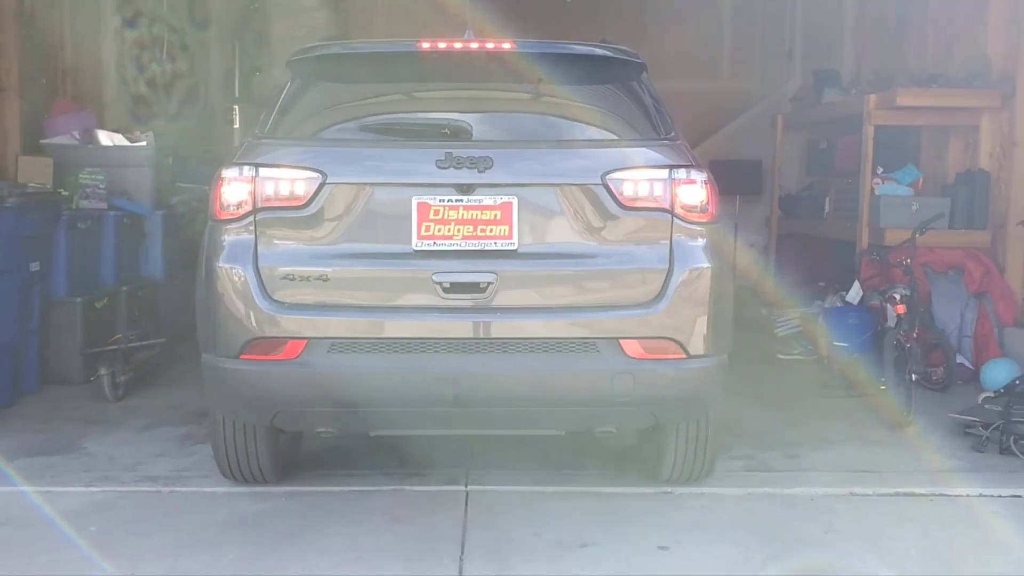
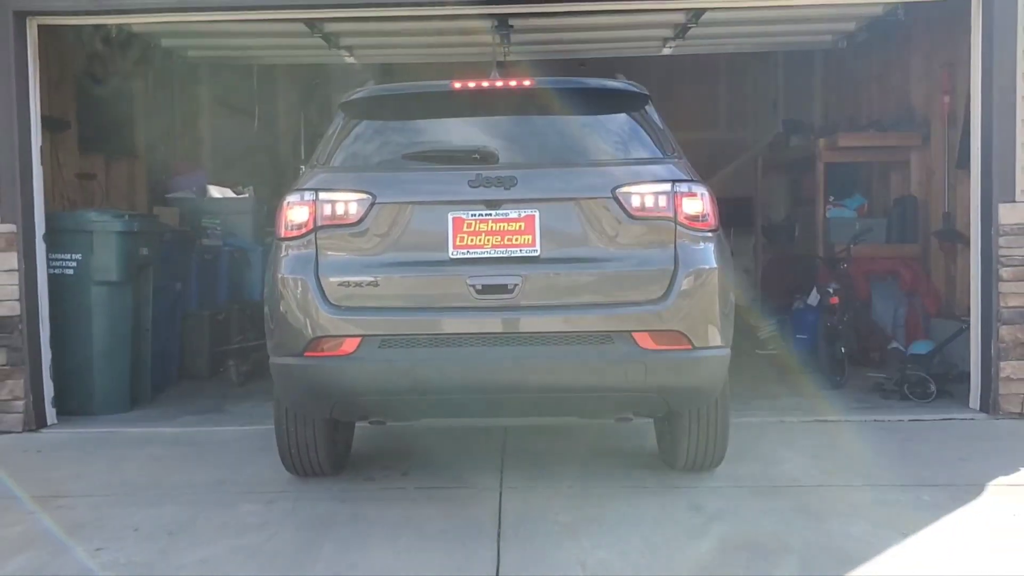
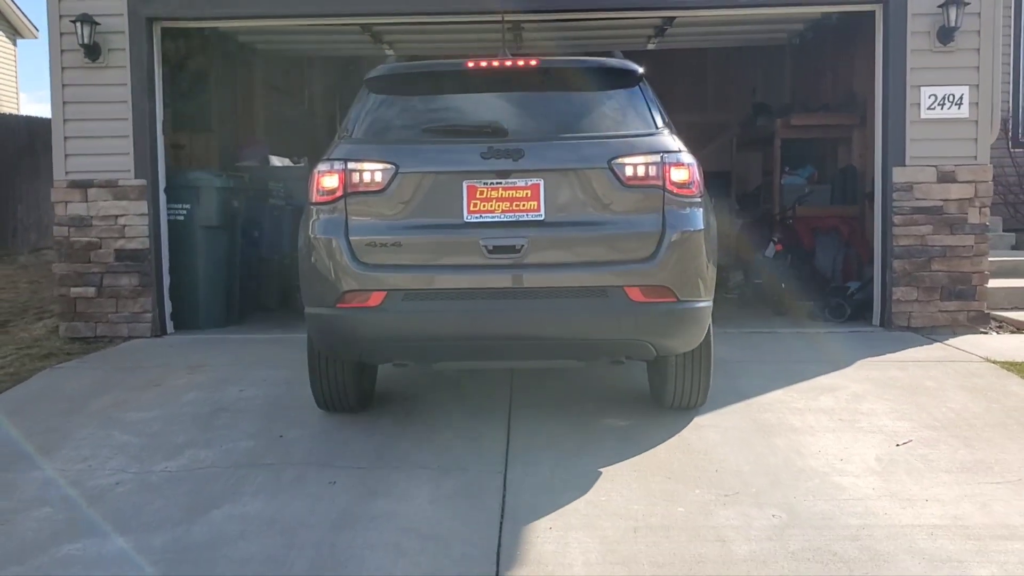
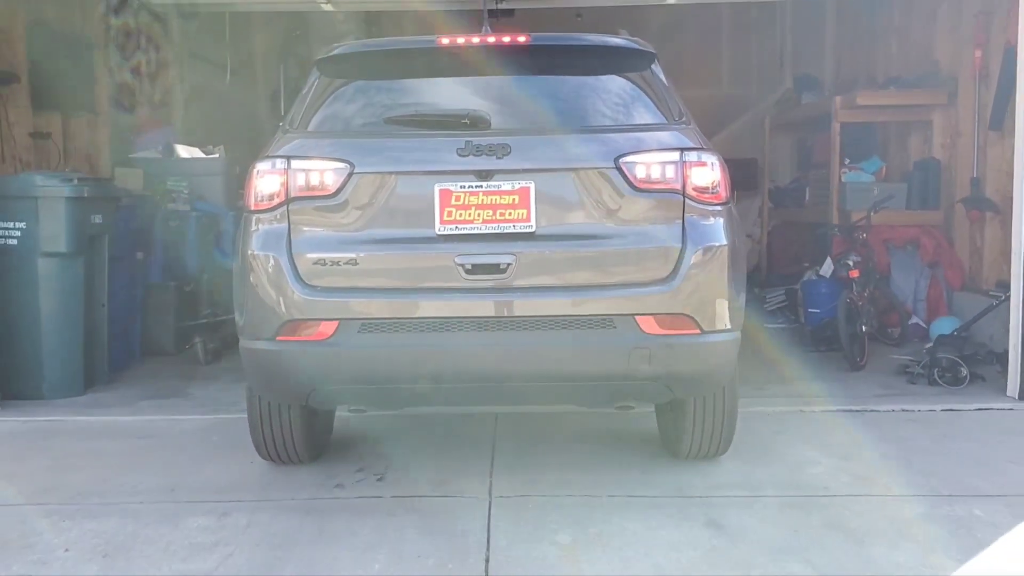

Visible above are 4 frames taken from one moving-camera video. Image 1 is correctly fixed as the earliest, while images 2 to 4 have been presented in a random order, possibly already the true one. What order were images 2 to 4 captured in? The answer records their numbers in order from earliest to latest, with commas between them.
4, 2, 3
